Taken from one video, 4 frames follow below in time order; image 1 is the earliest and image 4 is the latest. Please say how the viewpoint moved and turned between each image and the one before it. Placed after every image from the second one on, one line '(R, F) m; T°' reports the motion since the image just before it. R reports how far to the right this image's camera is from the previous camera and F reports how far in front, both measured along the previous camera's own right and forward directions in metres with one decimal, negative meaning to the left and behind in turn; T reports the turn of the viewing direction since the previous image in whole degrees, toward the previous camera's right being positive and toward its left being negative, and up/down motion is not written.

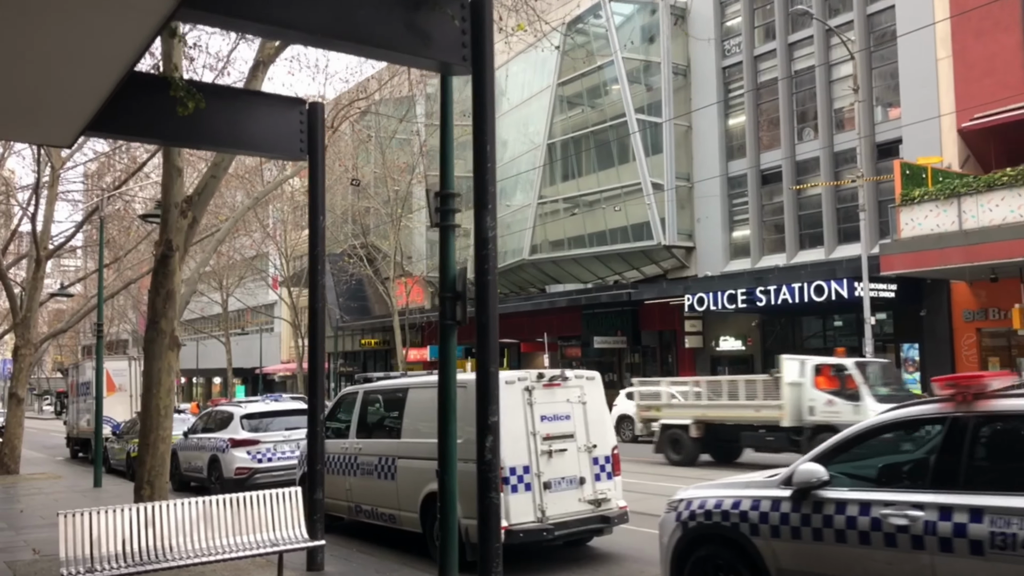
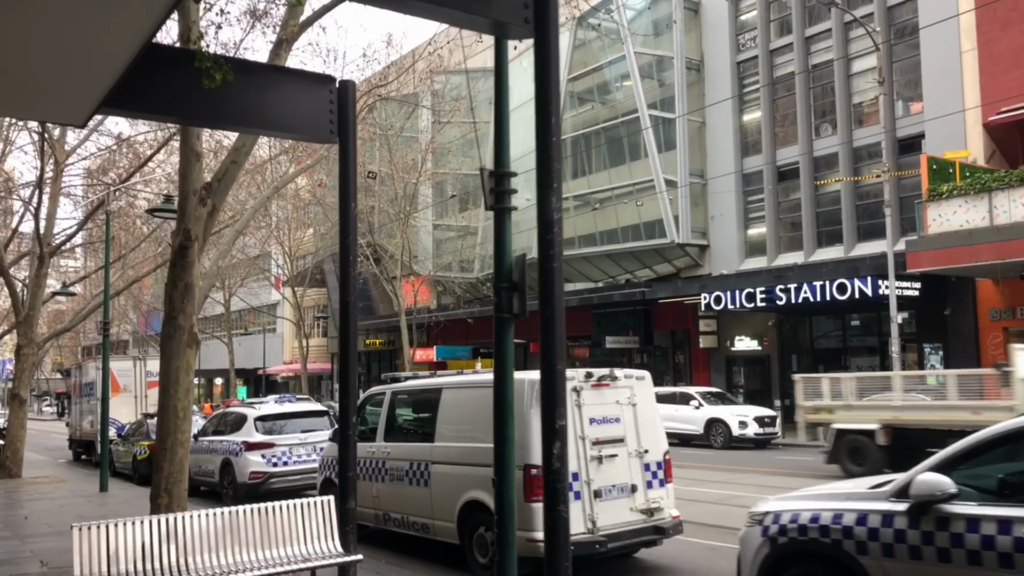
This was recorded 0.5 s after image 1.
(-0.3, +0.6) m; 0°
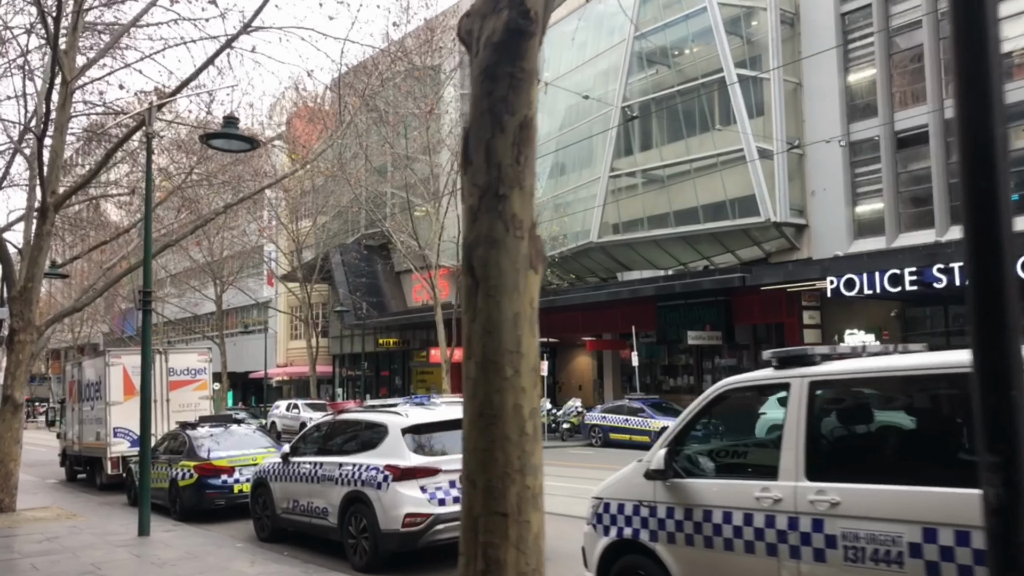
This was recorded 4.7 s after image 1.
(-2.6, +4.3) m; +2°
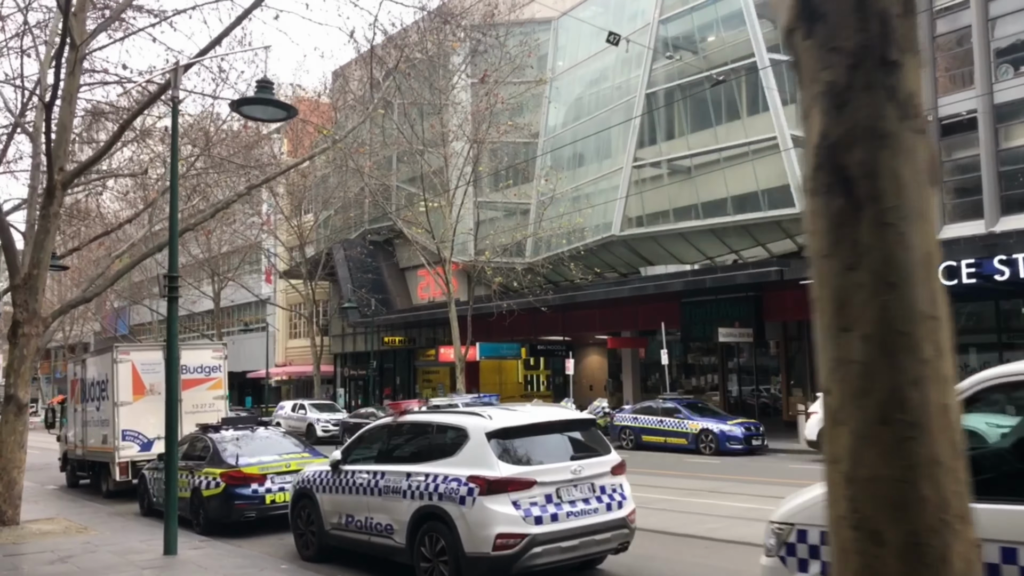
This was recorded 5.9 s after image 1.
(-0.8, +1.2) m; +1°
